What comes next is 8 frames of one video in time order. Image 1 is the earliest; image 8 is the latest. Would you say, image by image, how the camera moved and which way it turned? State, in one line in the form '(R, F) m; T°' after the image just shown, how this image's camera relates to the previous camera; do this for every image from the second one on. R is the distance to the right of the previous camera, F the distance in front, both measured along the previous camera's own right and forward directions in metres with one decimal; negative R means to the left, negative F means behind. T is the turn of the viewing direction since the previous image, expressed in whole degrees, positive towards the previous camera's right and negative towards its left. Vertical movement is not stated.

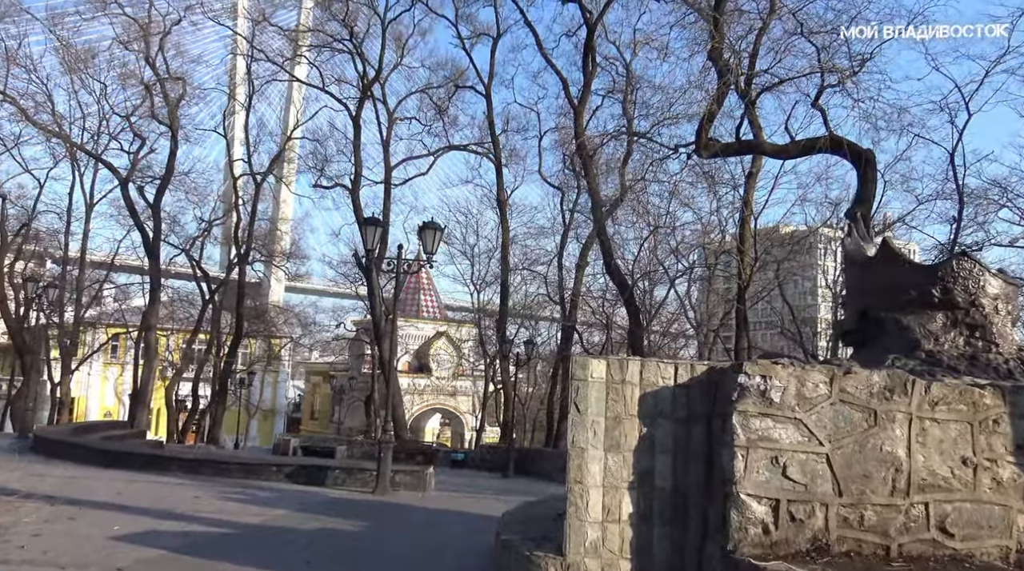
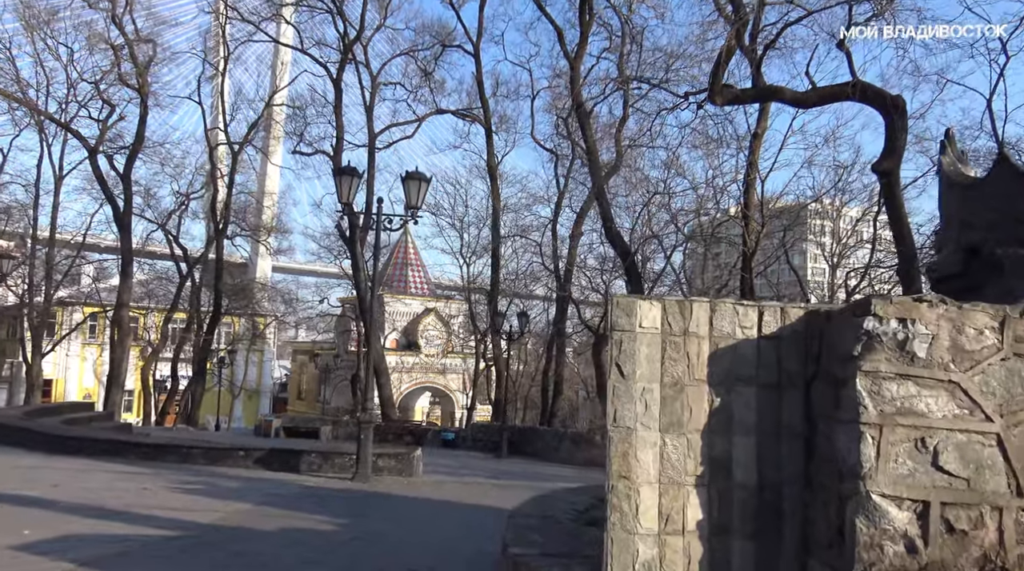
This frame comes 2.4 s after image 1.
(-0.1, +1.7) m; +1°
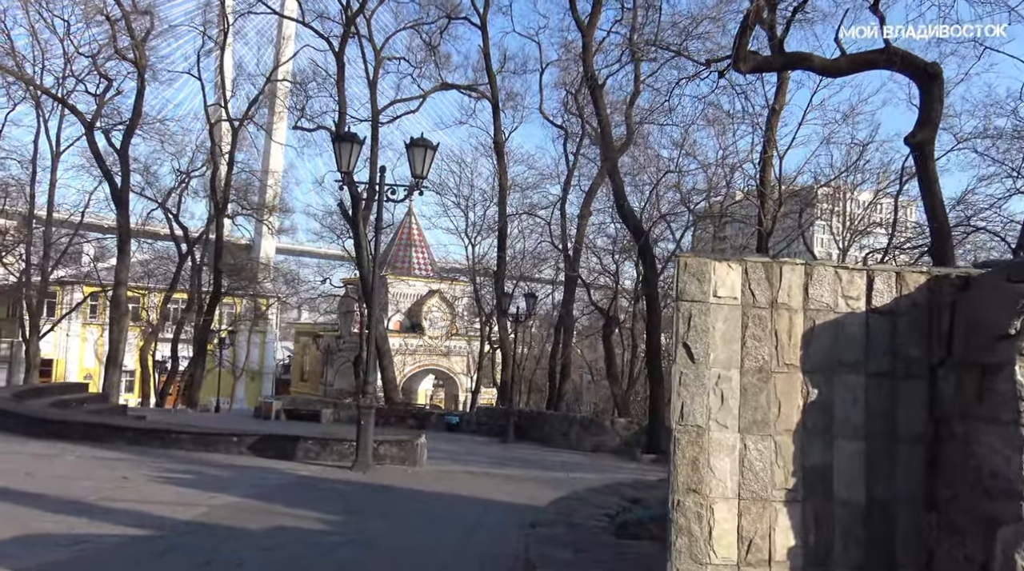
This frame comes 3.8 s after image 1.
(-0.1, +0.9) m; 0°
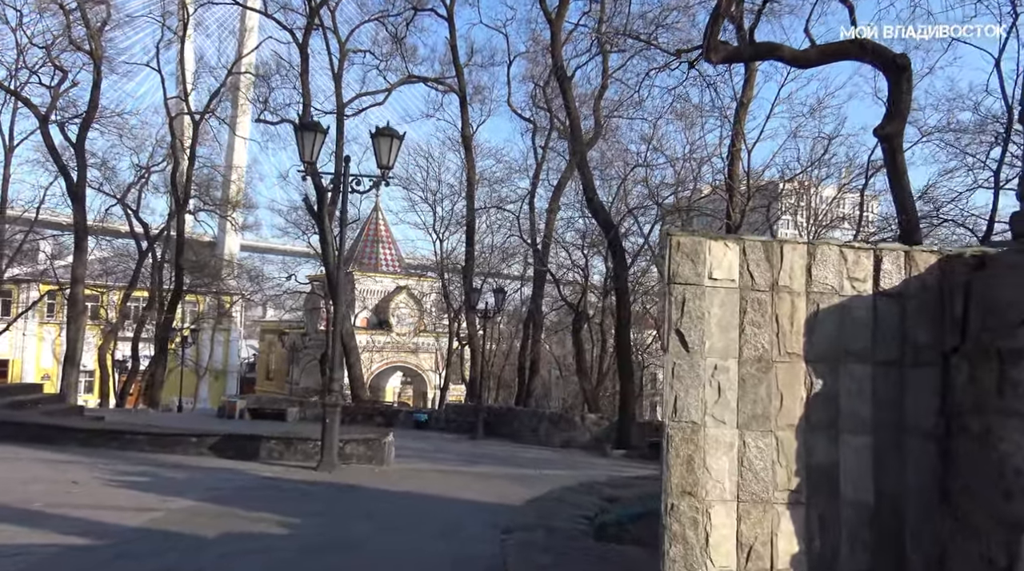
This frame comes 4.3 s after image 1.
(0.0, +0.3) m; +2°
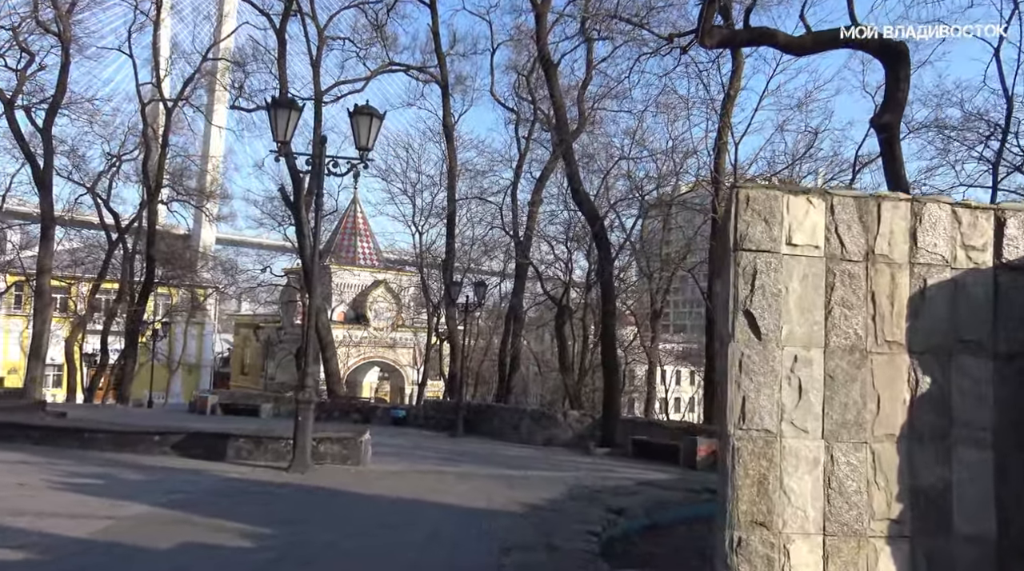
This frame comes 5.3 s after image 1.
(-0.1, +0.6) m; +1°
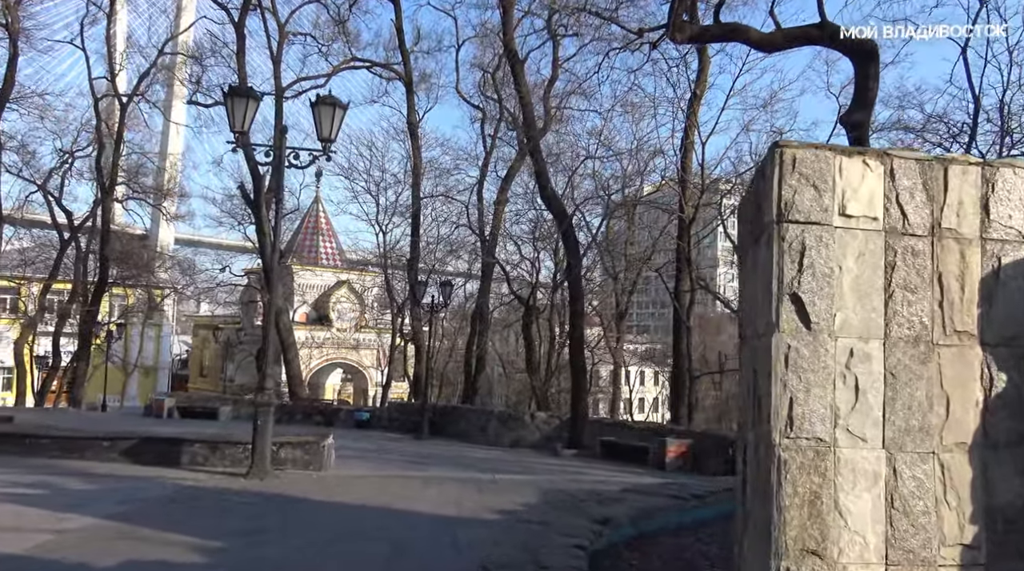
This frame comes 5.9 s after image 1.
(-0.1, +0.4) m; +2°
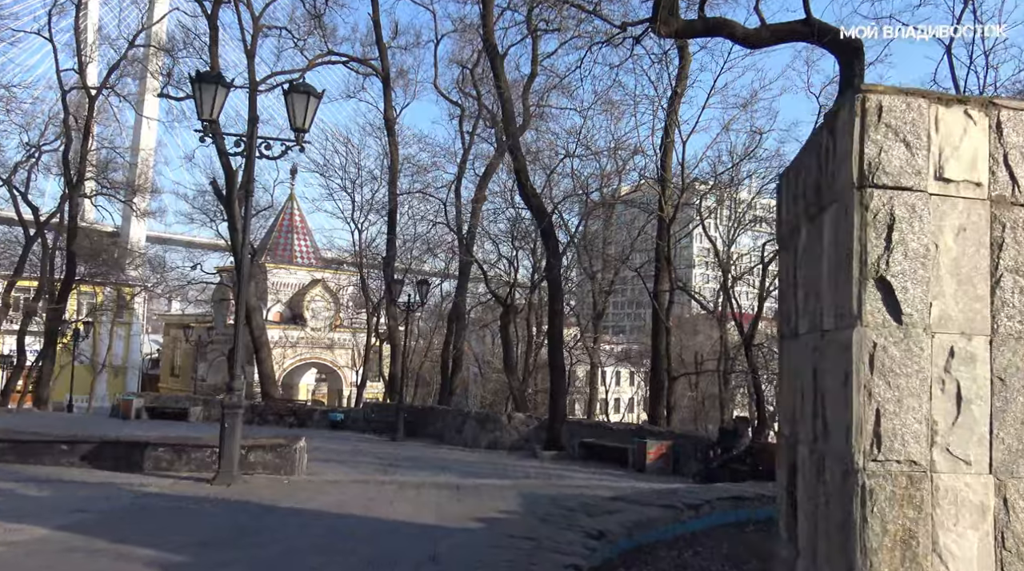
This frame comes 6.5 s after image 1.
(0.0, +0.4) m; +1°
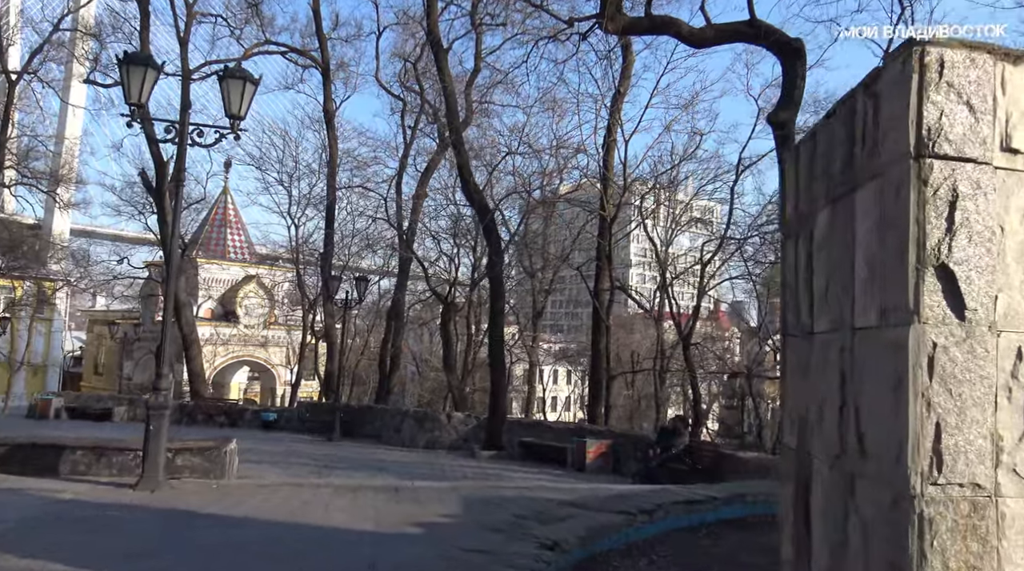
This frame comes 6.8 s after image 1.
(0.0, +0.3) m; +4°
